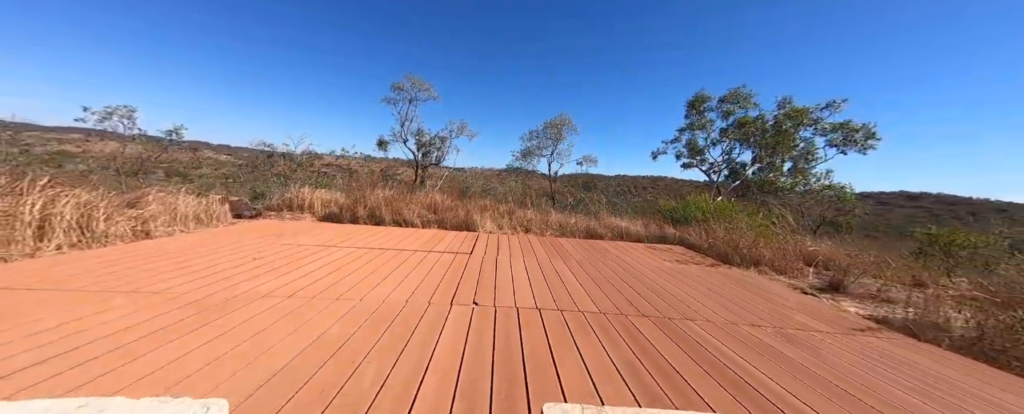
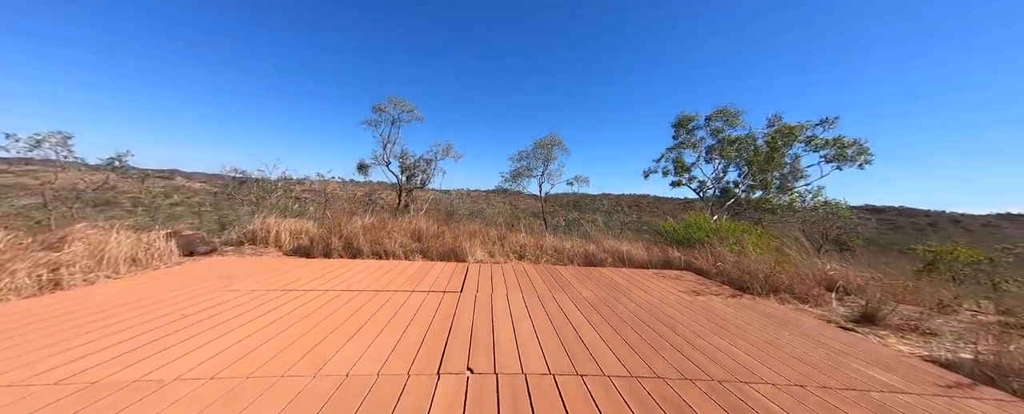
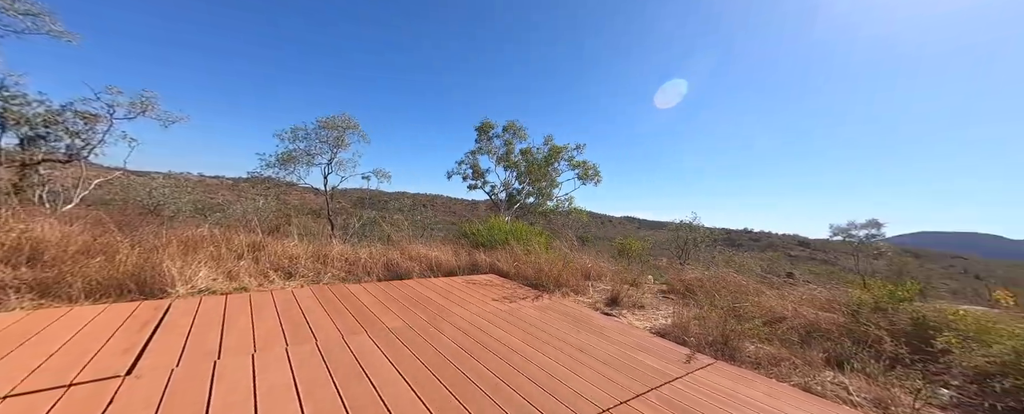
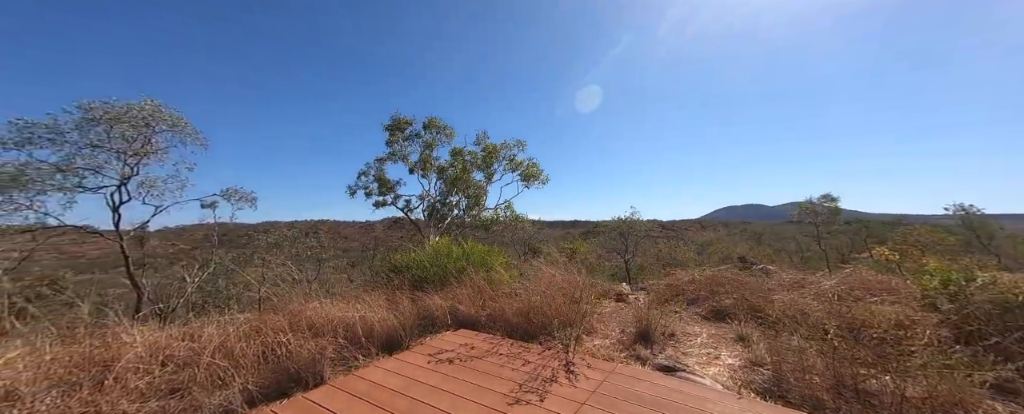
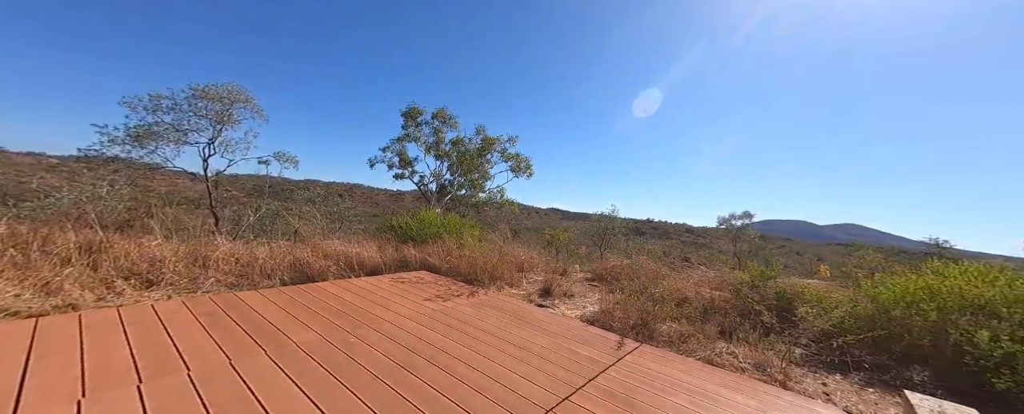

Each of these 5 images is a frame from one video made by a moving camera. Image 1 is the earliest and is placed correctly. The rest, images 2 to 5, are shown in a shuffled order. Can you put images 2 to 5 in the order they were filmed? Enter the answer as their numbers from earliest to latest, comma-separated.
2, 3, 5, 4
